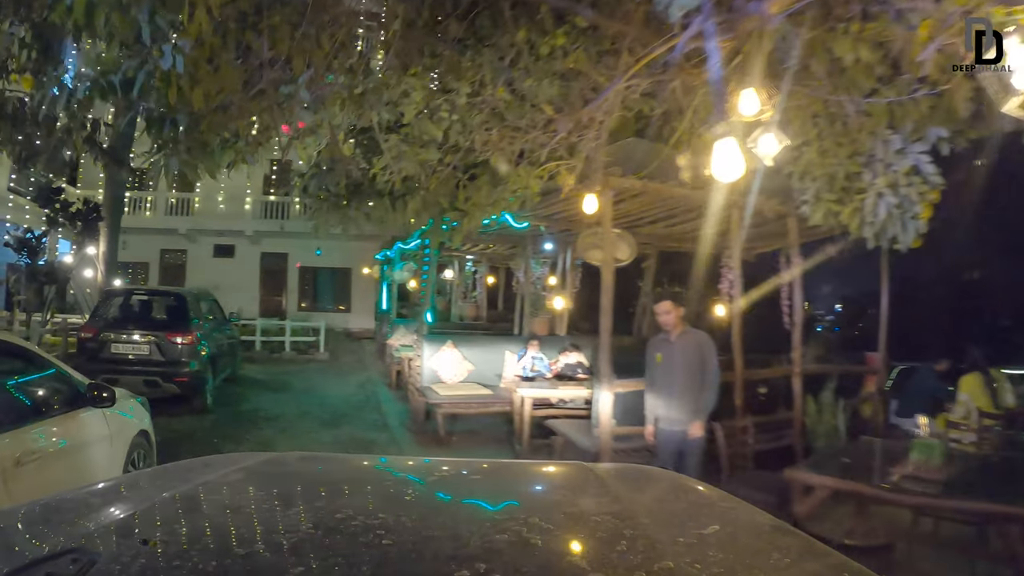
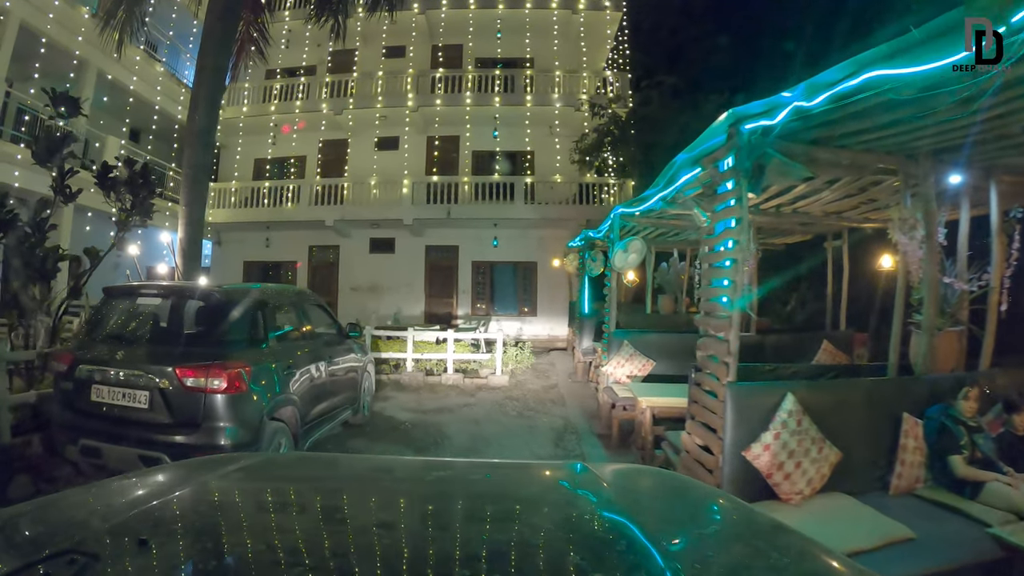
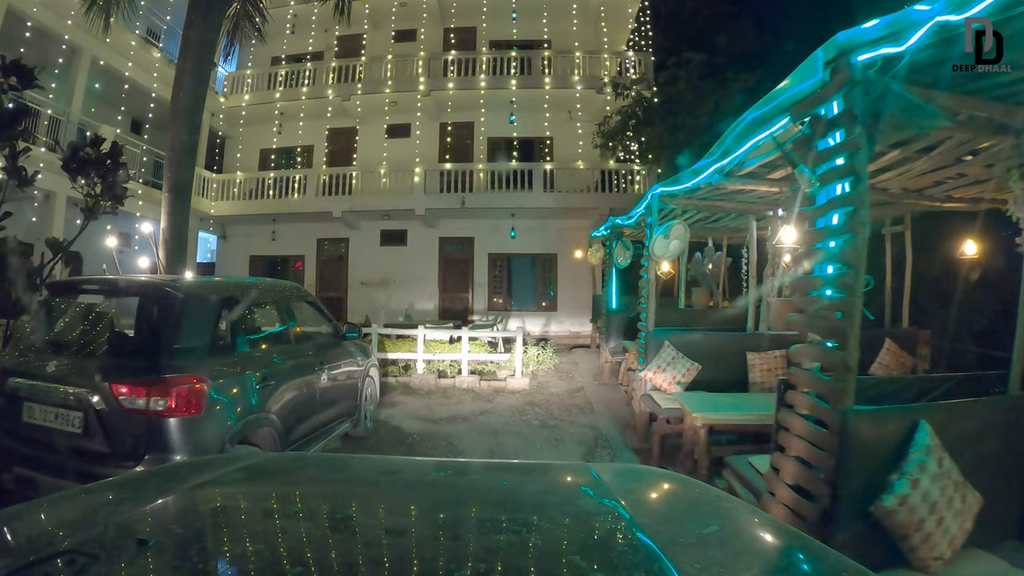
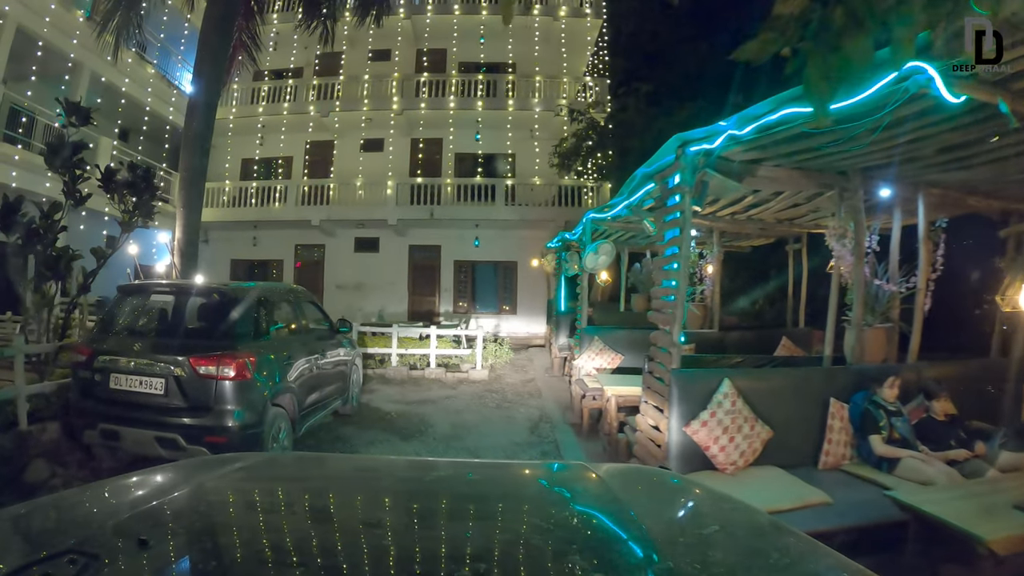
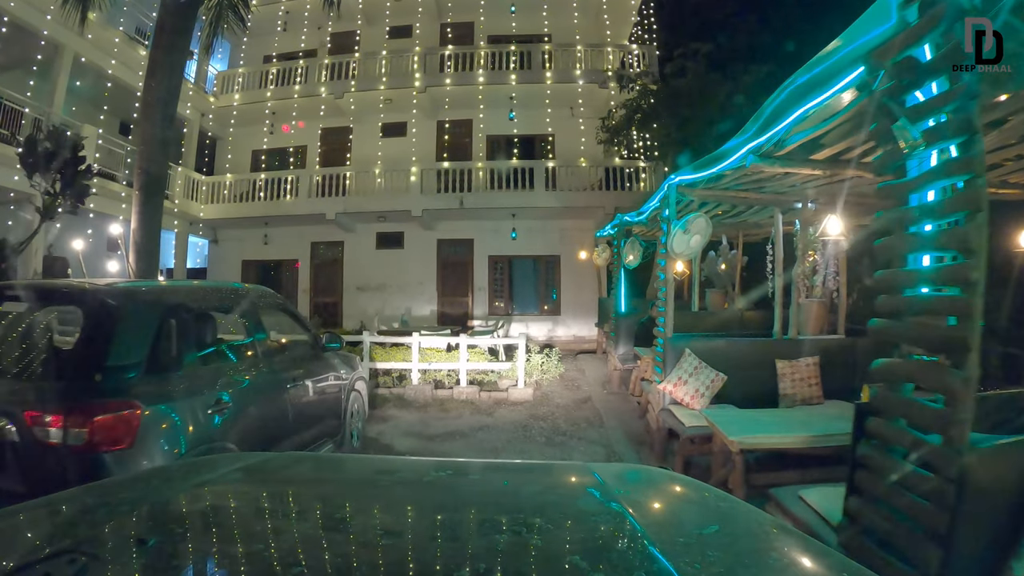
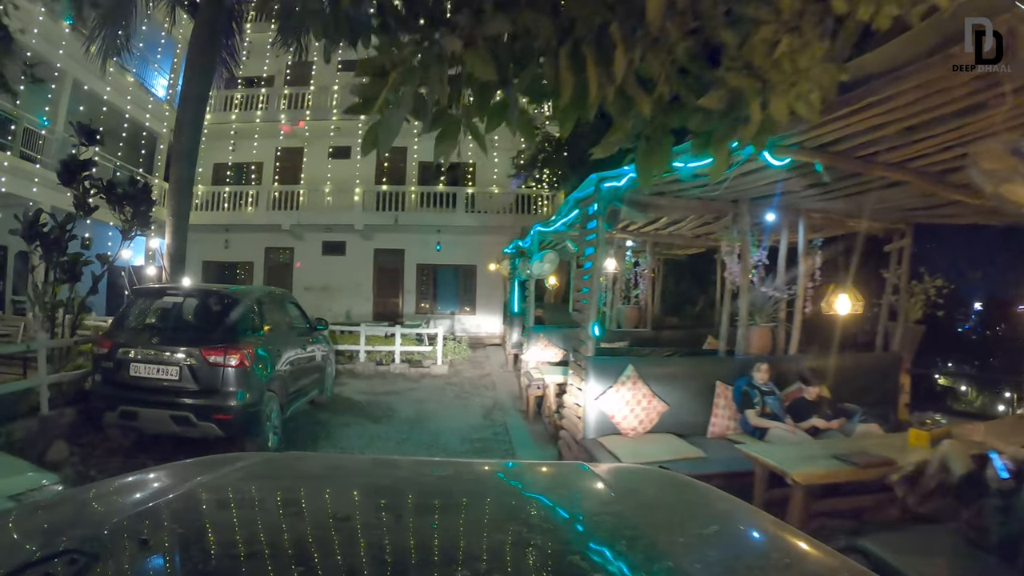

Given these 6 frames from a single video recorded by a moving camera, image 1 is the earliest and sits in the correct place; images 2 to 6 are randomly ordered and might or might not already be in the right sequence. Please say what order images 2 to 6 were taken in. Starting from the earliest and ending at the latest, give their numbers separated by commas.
6, 4, 2, 3, 5
